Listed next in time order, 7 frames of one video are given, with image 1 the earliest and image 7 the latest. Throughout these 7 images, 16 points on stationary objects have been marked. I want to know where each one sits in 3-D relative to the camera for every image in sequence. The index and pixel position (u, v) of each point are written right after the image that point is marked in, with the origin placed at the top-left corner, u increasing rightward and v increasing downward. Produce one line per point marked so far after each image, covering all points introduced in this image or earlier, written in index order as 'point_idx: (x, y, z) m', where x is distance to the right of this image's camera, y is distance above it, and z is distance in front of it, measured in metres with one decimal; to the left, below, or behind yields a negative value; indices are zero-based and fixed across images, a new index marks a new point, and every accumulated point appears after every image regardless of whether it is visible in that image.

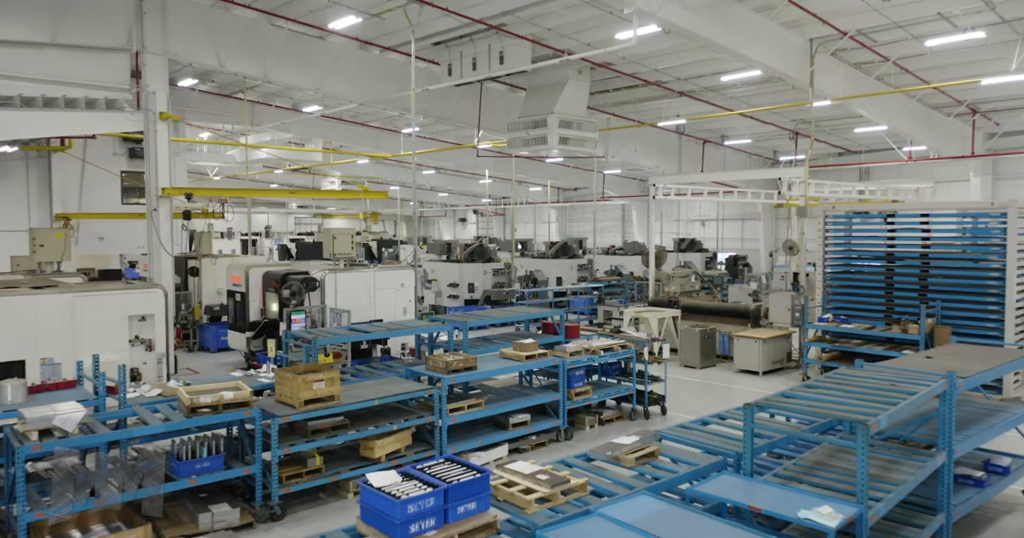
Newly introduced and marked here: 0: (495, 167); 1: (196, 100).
0: (-0.4, +2.7, +19.1) m
1: (-6.3, +3.4, +14.3) m
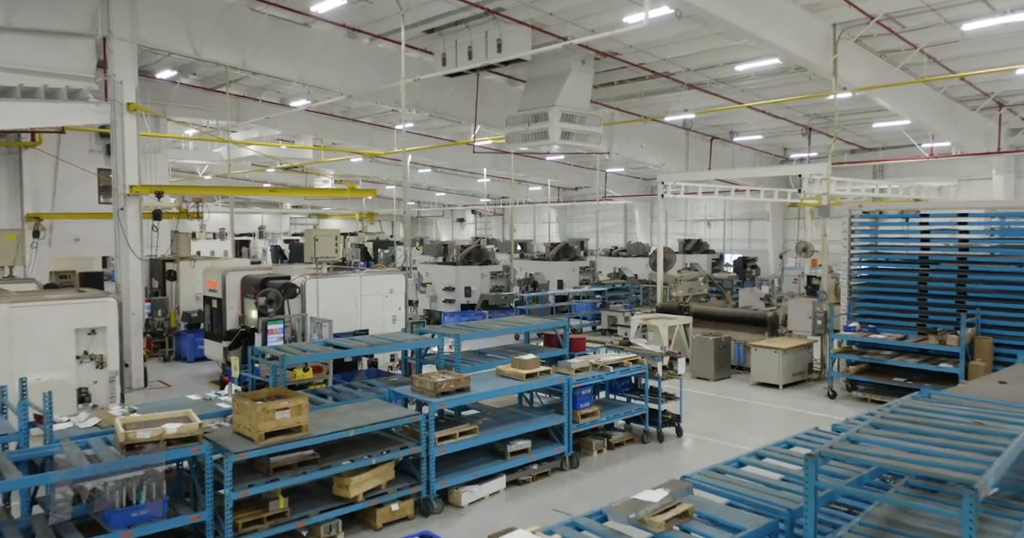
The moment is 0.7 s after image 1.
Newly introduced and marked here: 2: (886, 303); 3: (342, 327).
0: (-0.5, +2.6, +18.4) m
1: (-6.3, +3.3, +13.5) m
2: (+4.3, -0.4, +8.2) m
3: (-1.9, -0.7, +8.0) m
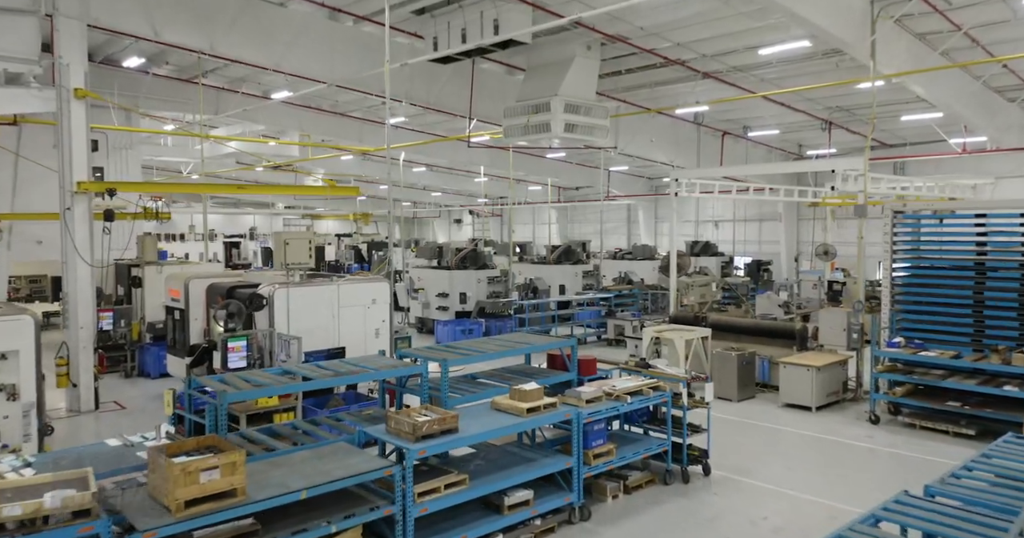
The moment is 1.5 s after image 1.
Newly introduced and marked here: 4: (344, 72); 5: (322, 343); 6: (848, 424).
0: (-0.5, +2.5, +17.4) m
1: (-6.3, +3.2, +12.5) m
2: (+4.3, -0.5, +7.2) m
3: (-1.9, -0.7, +7.0) m
4: (-2.2, +2.5, +9.3) m
5: (-1.9, -0.7, +7.1) m
6: (+3.4, -1.6, +7.2) m
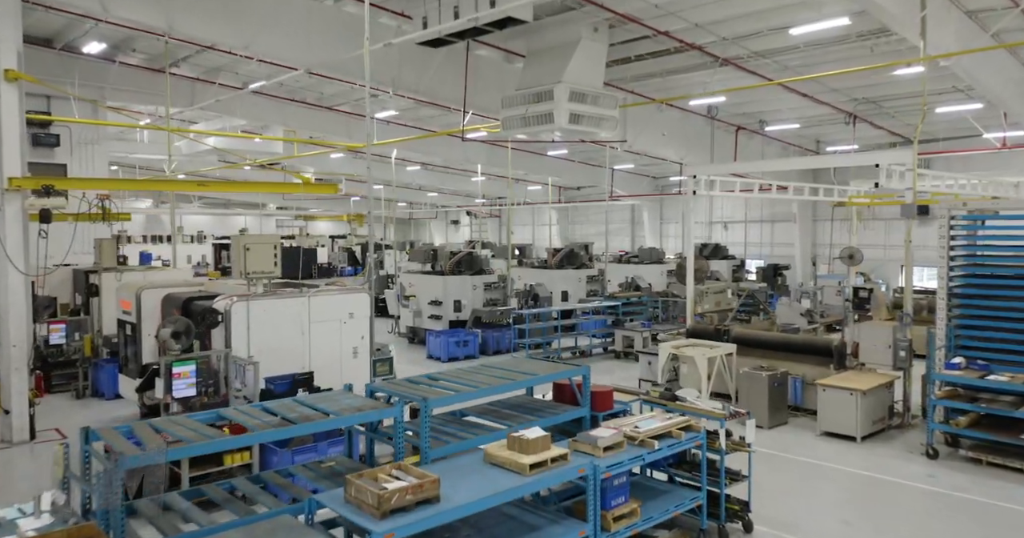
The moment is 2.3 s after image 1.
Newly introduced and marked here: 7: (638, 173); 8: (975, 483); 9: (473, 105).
0: (-0.5, +2.5, +16.4) m
1: (-6.4, +3.1, +11.5) m
2: (+4.2, -0.5, +6.3) m
3: (-1.9, -0.8, +6.0) m
4: (-2.2, +2.4, +8.3) m
5: (-1.9, -0.8, +6.1) m
6: (+3.4, -1.6, +6.2) m
7: (+3.4, +2.6, +19.4) m
8: (+3.7, -1.7, +5.7) m
9: (-0.5, +2.3, +10.0) m
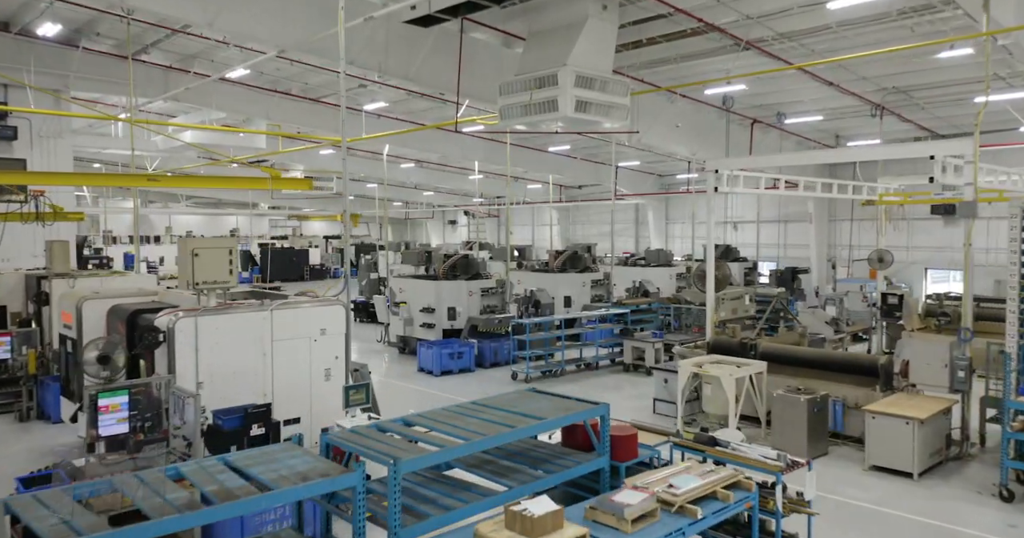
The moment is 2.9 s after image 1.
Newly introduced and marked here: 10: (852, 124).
0: (-0.5, +2.4, +15.5) m
1: (-6.4, +3.1, +10.6) m
2: (+4.2, -0.6, +5.3) m
3: (-1.9, -0.9, +5.1) m
4: (-2.2, +2.4, +7.3) m
5: (-1.9, -0.9, +5.1) m
6: (+3.4, -1.7, +5.3) m
7: (+3.4, +2.5, +18.5) m
8: (+3.7, -1.7, +4.7) m
9: (-0.6, +2.2, +9.1) m
10: (+6.0, +2.5, +12.6) m
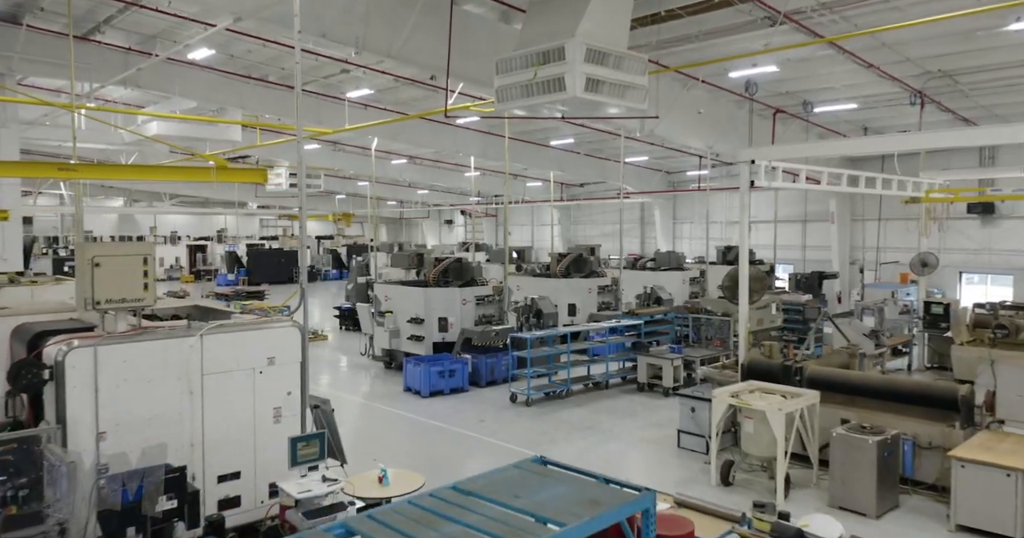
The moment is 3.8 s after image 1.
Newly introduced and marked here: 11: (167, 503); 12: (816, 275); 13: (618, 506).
0: (-0.6, +2.3, +14.3) m
1: (-6.4, +3.0, +9.4) m
2: (+4.2, -0.7, +4.2) m
3: (-1.9, -1.0, +3.9) m
4: (-2.2, +2.3, +6.2) m
5: (-1.9, -0.9, +4.0) m
6: (+3.3, -1.8, +4.1) m
7: (+3.3, +2.5, +17.3) m
8: (+3.6, -1.8, +3.6) m
9: (-0.6, +2.1, +7.9) m
10: (+5.9, +2.4, +11.4) m
11: (-1.7, -1.1, +3.5) m
12: (+5.1, -0.1, +12.0) m
13: (+0.3, -0.7, +2.3) m
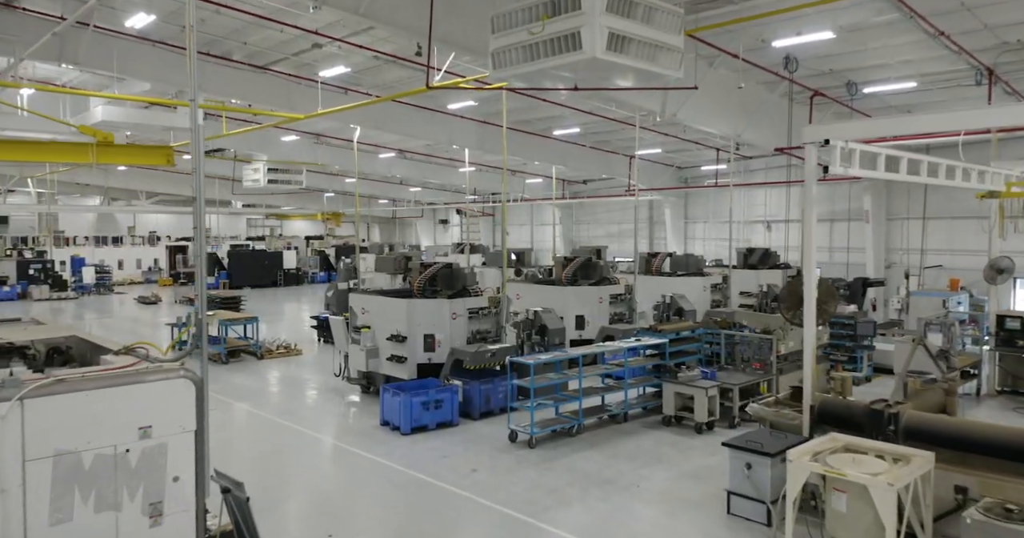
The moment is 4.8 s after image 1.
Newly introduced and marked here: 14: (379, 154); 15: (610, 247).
0: (-0.6, +2.2, +12.8) m
1: (-6.4, +2.9, +7.9) m
2: (+4.2, -0.8, +2.7) m
3: (-1.9, -1.0, +2.4) m
4: (-2.2, +2.2, +4.7) m
5: (-1.9, -1.0, +2.5) m
6: (+3.4, -1.9, +2.7) m
7: (+3.3, +2.4, +15.8) m
8: (+3.7, -1.9, +2.1) m
9: (-0.6, +2.1, +6.4) m
10: (+5.9, +2.4, +9.9) m
11: (-1.7, -1.2, +2.0) m
12: (+5.0, -0.2, +10.5) m
13: (+0.4, -0.8, +0.9) m
14: (-3.1, +2.6, +16.4) m
15: (+2.6, +0.6, +19.3) m
